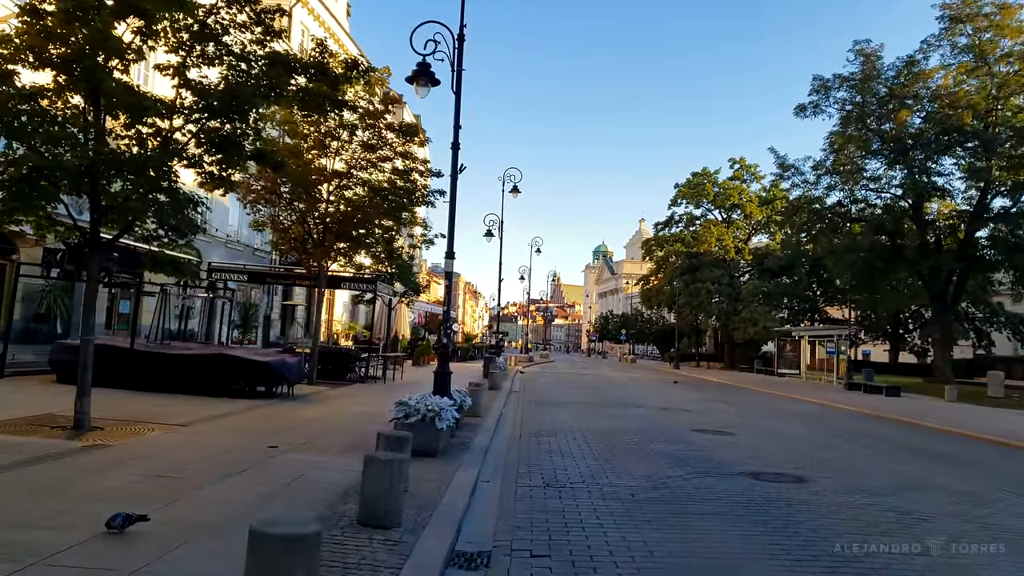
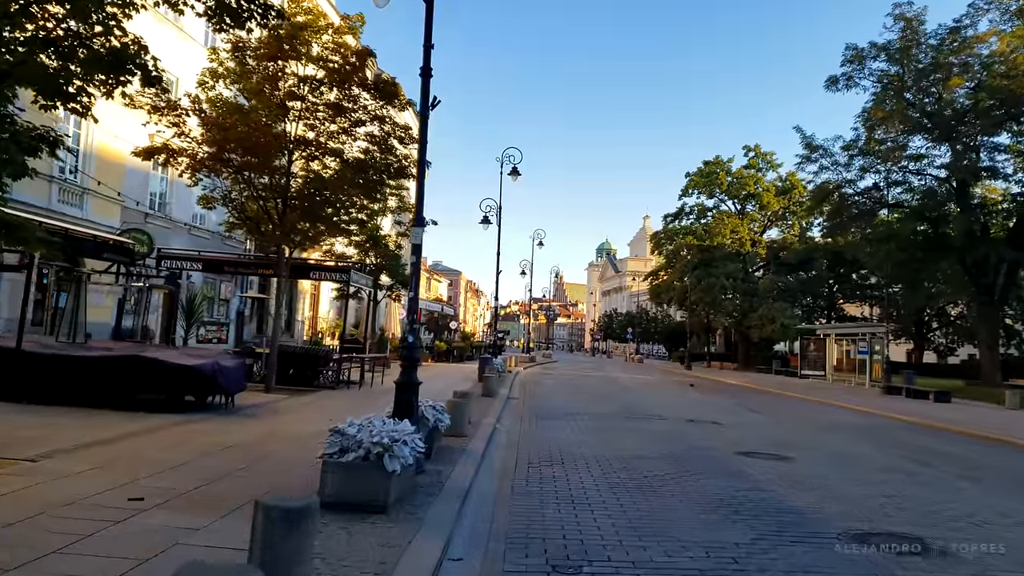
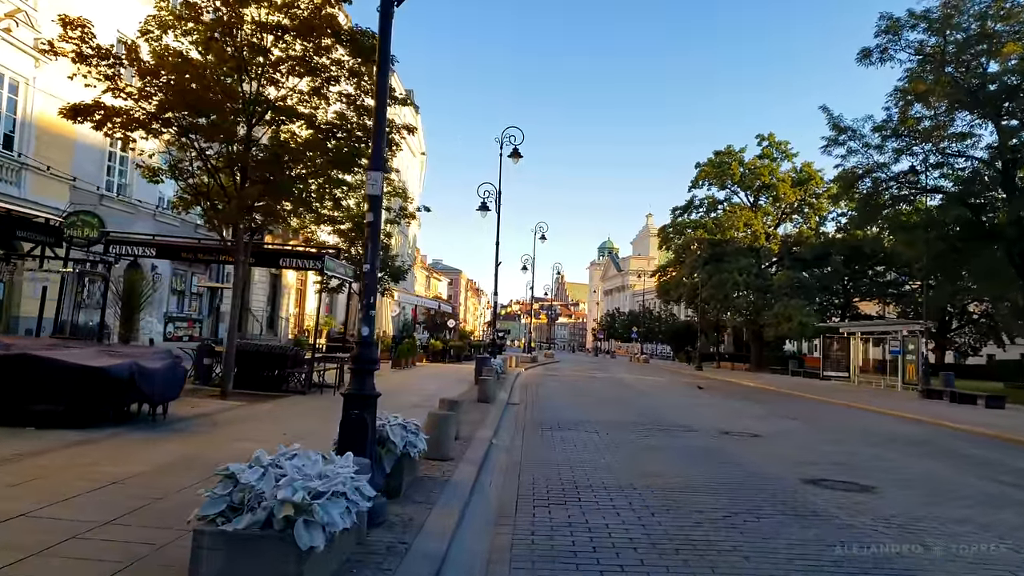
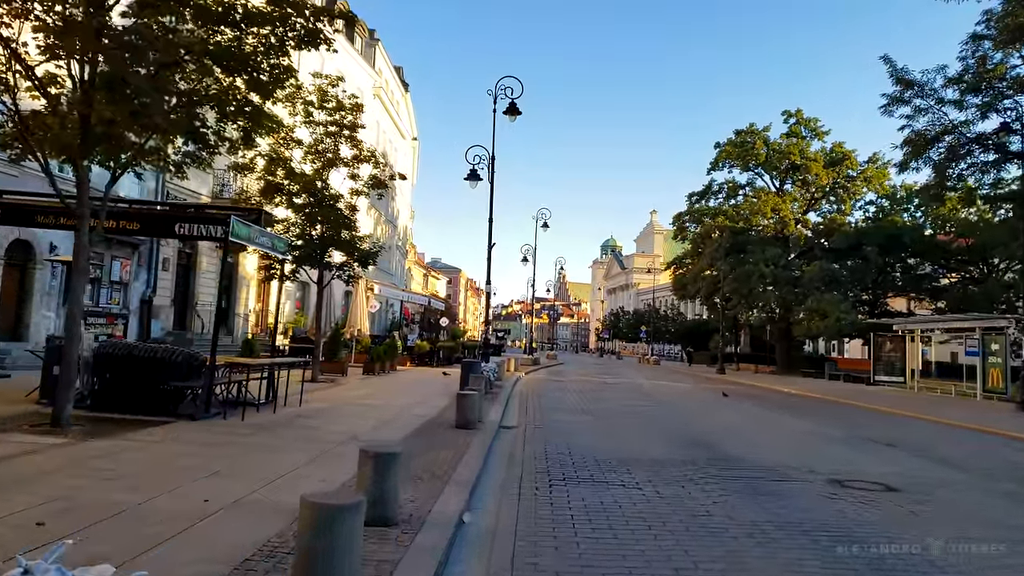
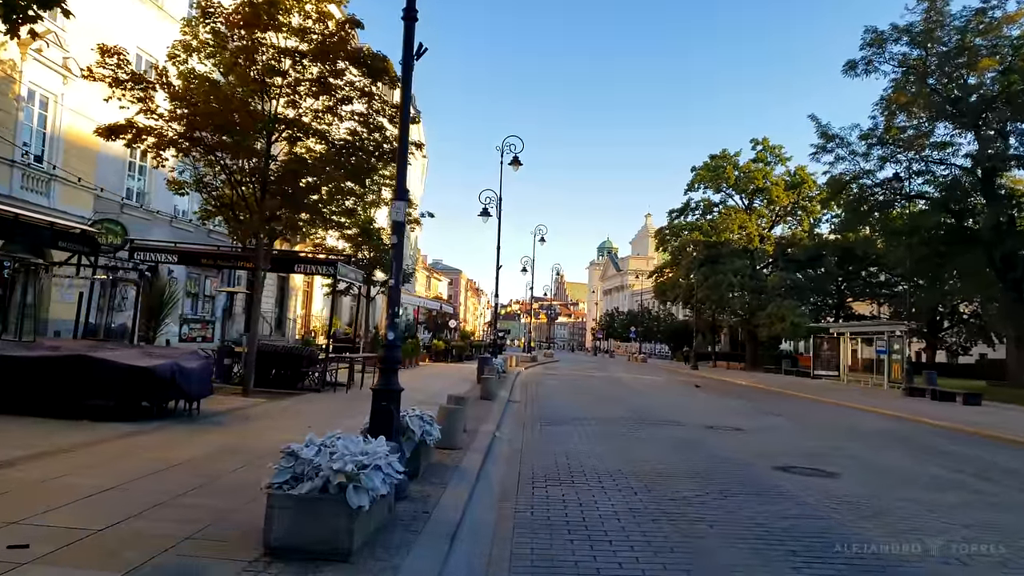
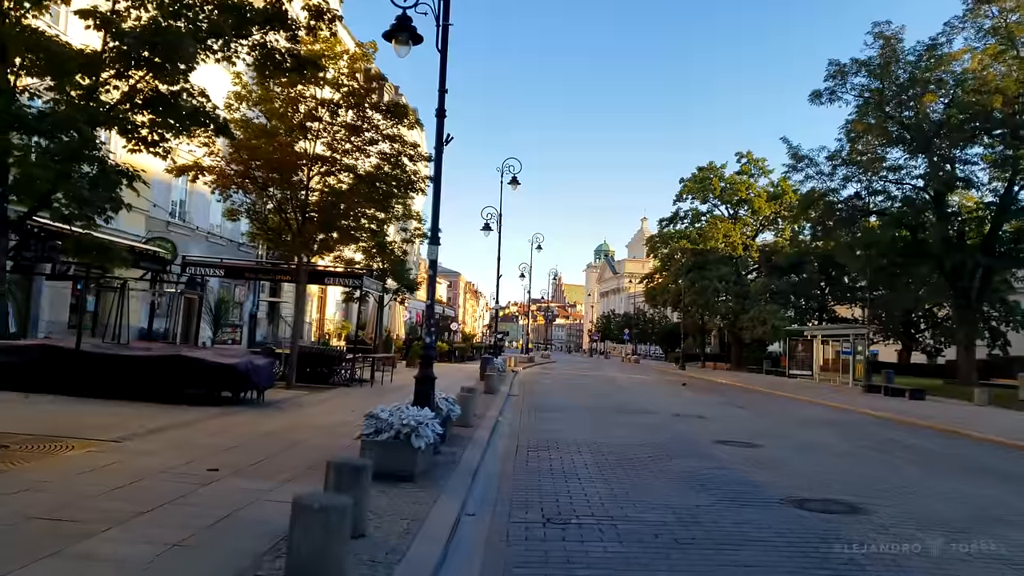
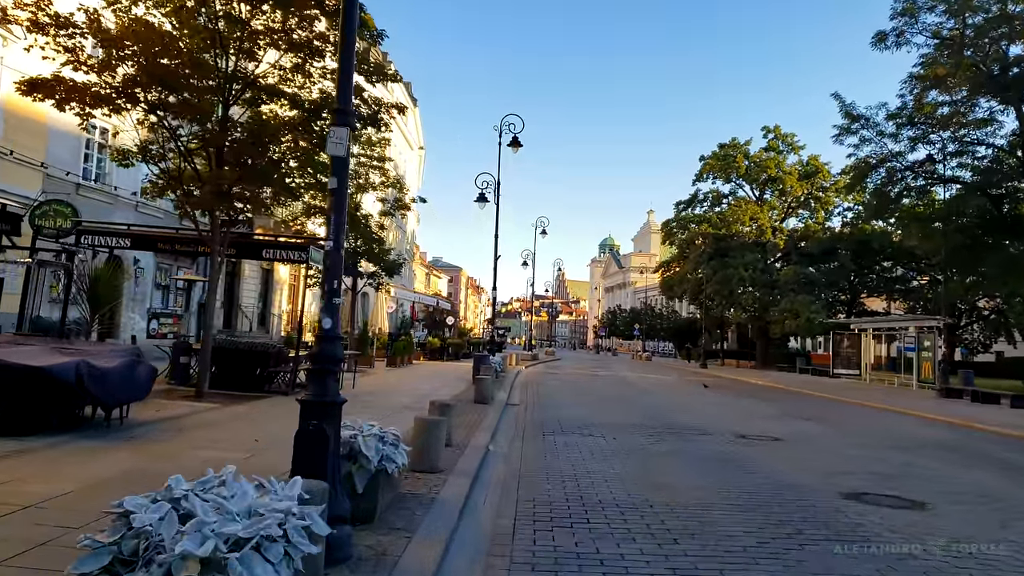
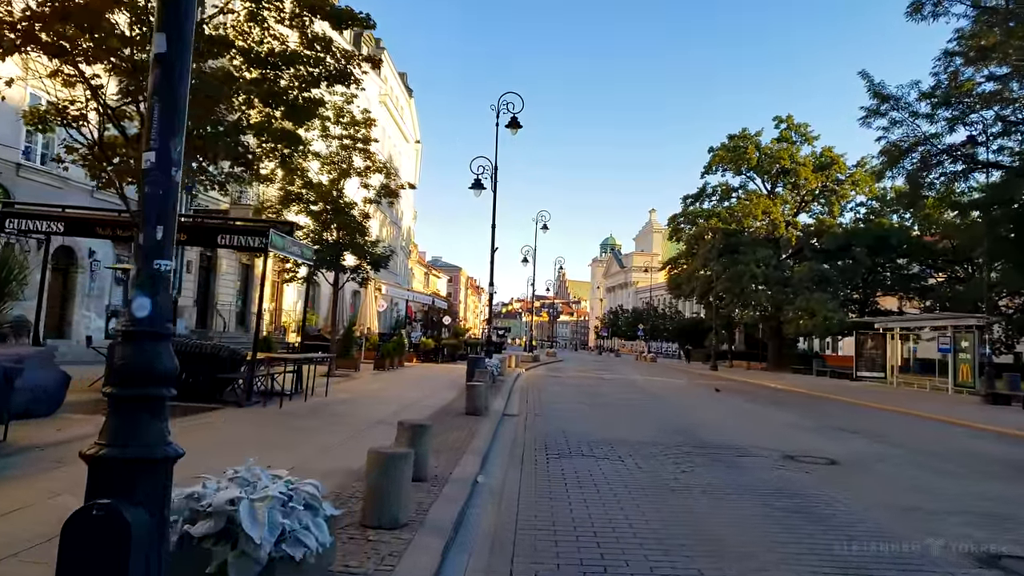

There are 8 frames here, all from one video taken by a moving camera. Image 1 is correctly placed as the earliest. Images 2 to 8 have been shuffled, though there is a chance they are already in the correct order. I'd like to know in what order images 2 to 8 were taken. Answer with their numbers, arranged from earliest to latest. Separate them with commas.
6, 2, 5, 3, 7, 8, 4
